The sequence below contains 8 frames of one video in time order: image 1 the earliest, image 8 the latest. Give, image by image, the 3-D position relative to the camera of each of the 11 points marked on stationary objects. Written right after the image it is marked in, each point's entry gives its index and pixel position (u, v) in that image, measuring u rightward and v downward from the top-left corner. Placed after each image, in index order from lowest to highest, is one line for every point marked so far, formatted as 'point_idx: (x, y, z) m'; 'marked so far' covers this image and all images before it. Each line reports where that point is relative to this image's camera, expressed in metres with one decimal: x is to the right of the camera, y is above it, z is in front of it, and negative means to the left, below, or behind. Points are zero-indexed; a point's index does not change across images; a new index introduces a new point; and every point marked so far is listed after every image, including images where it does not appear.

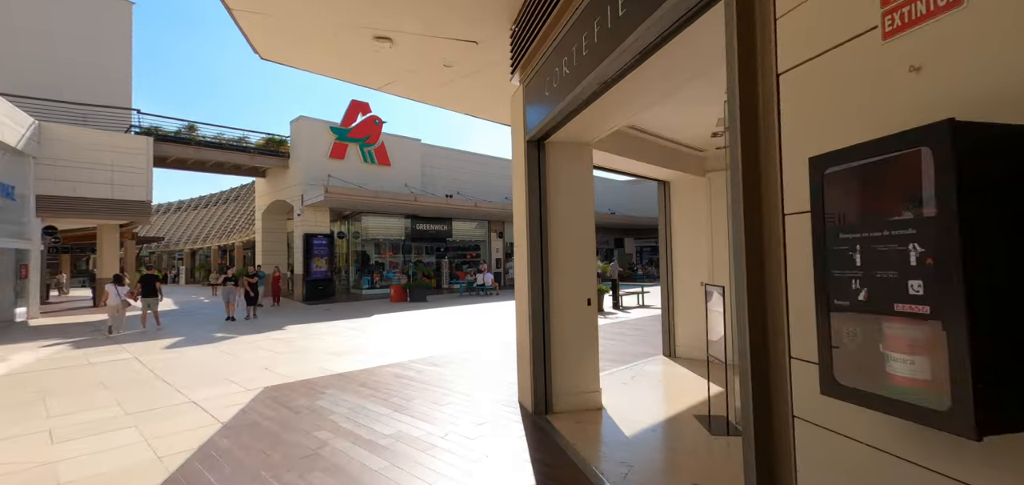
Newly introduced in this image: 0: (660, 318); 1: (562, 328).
0: (+3.9, -2.0, +11.5) m
1: (+0.5, -0.8, +4.4) m
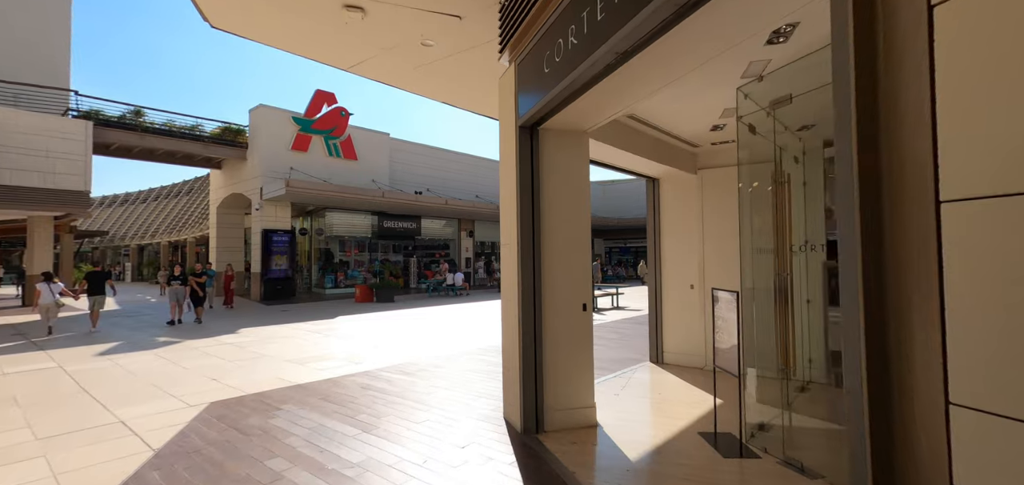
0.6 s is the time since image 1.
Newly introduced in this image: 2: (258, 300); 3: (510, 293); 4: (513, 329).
0: (+3.2, -2.0, +11.3) m
1: (+0.4, -0.8, +4.0) m
2: (-11.5, -2.6, +19.9) m
3: (0.0, -0.5, +4.2) m
4: (0.0, -0.8, +4.1) m
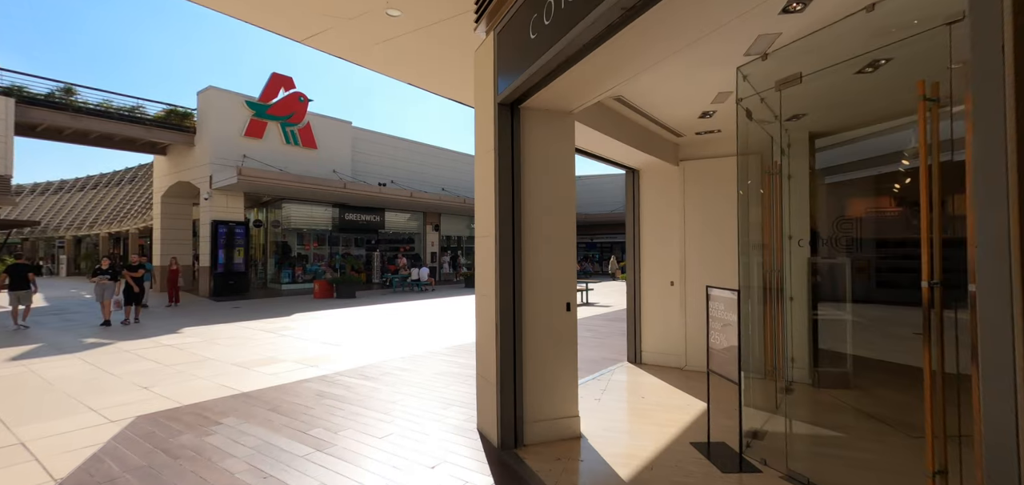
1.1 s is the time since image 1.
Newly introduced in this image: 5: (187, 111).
0: (+2.5, -1.9, +11.1) m
1: (+0.2, -0.8, +3.6) m
2: (-12.9, -2.2, +18.6) m
3: (-0.2, -0.4, +3.7) m
4: (-0.2, -0.8, +3.7) m
5: (-14.6, +5.9, +19.7) m
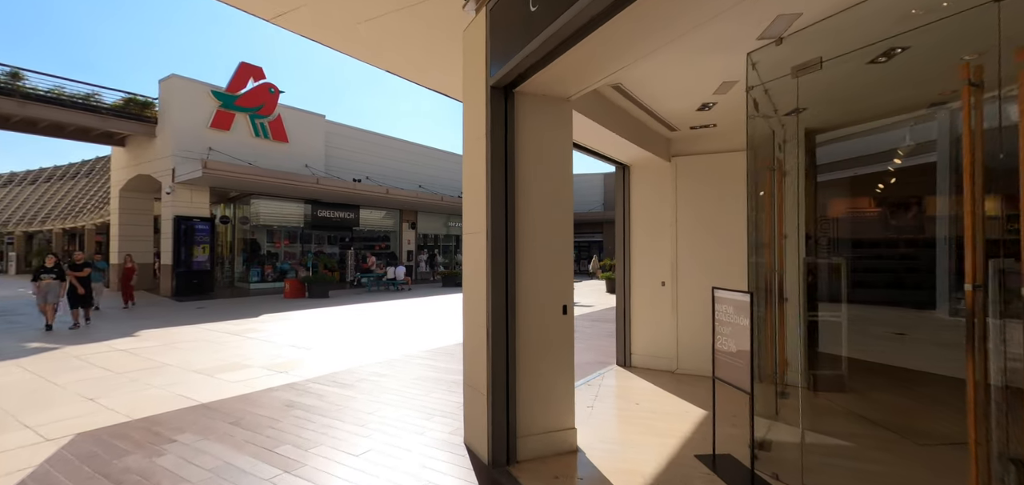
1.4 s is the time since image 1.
0: (+2.0, -1.9, +10.9) m
1: (+0.1, -0.7, +3.3) m
2: (-13.8, -2.1, +17.6) m
3: (-0.3, -0.4, +3.4) m
4: (-0.3, -0.7, +3.4) m
5: (-15.4, +6.0, +18.6) m
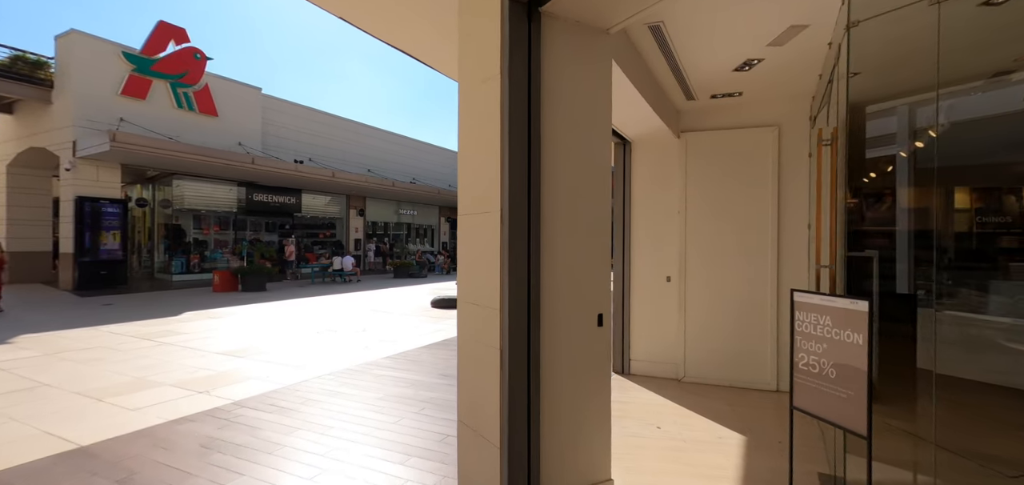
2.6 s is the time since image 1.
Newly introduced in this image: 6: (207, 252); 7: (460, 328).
0: (+1.2, -1.6, +10.2) m
1: (+0.2, -0.7, +2.3) m
2: (-15.2, -1.6, +15.0) m
3: (-0.2, -0.3, +2.4) m
4: (-0.2, -0.7, +2.4) m
5: (-16.9, +6.6, +15.6) m
6: (-12.8, -0.4, +18.4) m
7: (-0.3, -0.5, +2.6) m
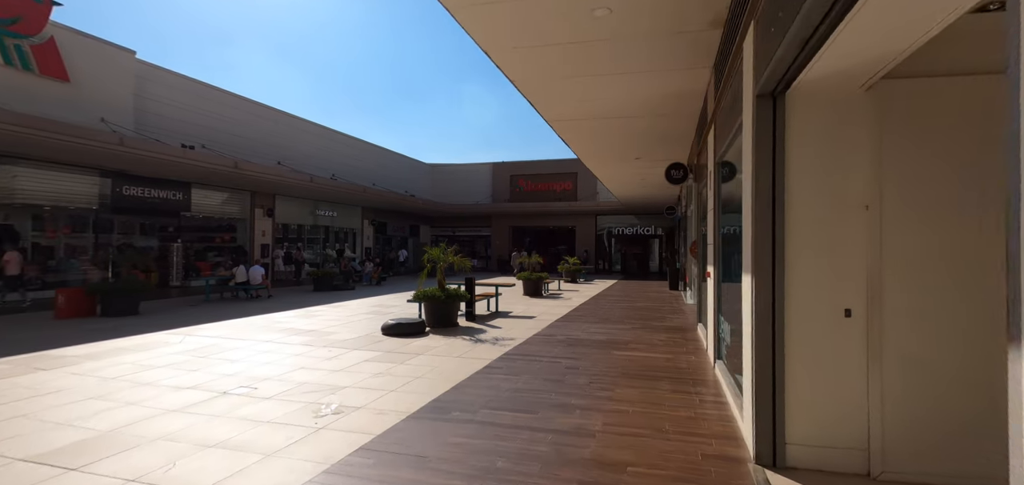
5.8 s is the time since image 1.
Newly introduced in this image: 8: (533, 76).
0: (+0.9, -1.8, +8.2) m
1: (+1.4, -0.7, +0.3) m
2: (-16.1, -1.8, +9.9) m
3: (+0.9, -0.4, +0.3) m
4: (+1.0, -0.7, +0.3) m
5: (-17.9, +6.4, +10.2) m
6: (-14.4, -0.6, +13.7) m
7: (+0.8, -0.6, +0.5) m
8: (+0.3, +2.5, +6.6) m
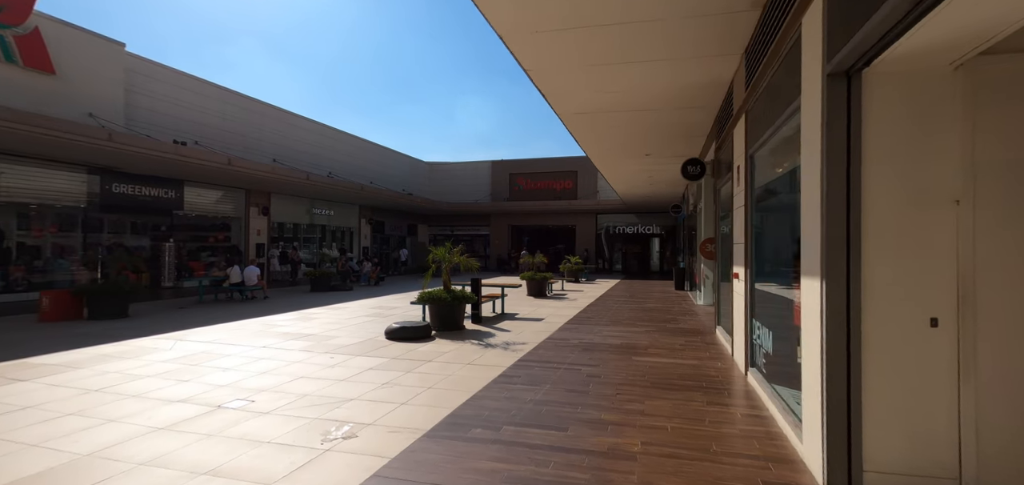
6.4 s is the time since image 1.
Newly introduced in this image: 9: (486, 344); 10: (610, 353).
0: (+1.1, -1.7, +7.8) m
1: (+1.7, -0.7, -0.1) m
2: (-15.9, -1.8, +9.3) m
3: (+1.2, -0.4, -0.1) m
4: (+1.3, -0.7, -0.1) m
5: (-17.7, +6.4, +9.6) m
6: (-14.3, -0.6, +13.1) m
7: (+1.1, -0.6, +0.1) m
8: (+0.5, +2.5, +6.2) m
9: (-0.4, -1.8, +7.7) m
10: (+1.5, -1.7, +6.9) m
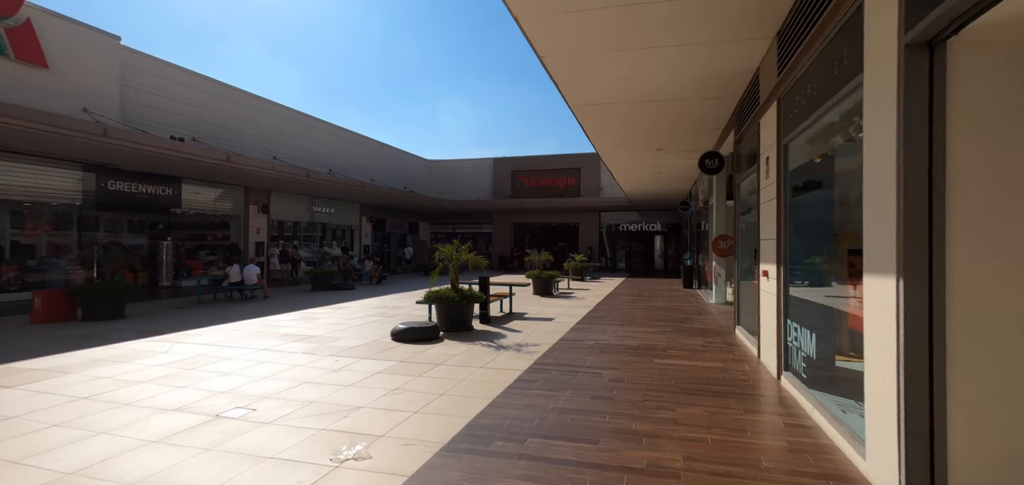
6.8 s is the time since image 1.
0: (+1.3, -1.7, +7.4) m
1: (+1.9, -0.7, -0.4) m
2: (-15.7, -1.7, +8.9) m
3: (+1.4, -0.4, -0.4) m
4: (+1.5, -0.7, -0.5) m
5: (-17.5, +6.4, +9.2) m
6: (-14.1, -0.5, +12.8) m
7: (+1.3, -0.6, -0.3) m
8: (+0.7, +2.6, +5.8) m
9: (-0.2, -1.7, +7.4) m
10: (+1.7, -1.7, +6.5) m
